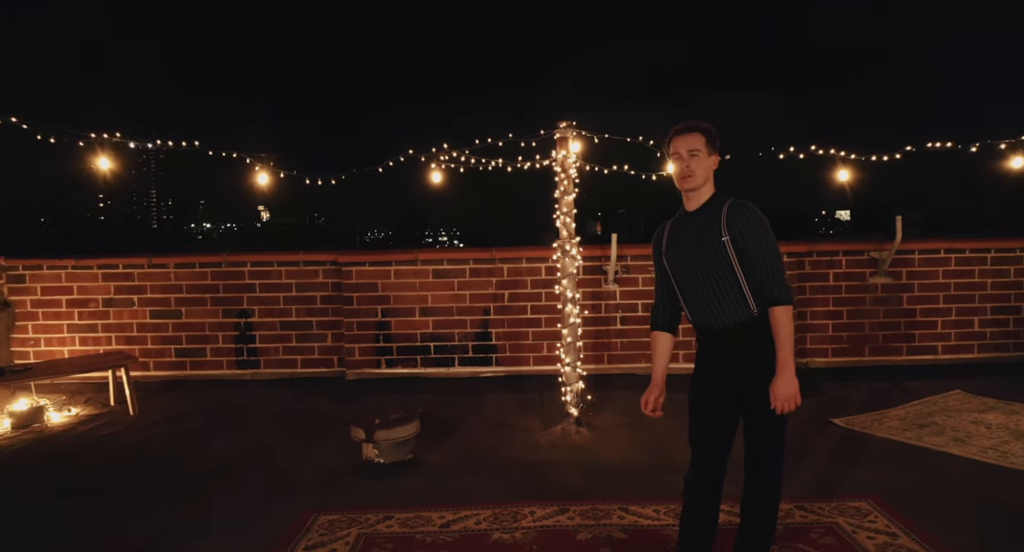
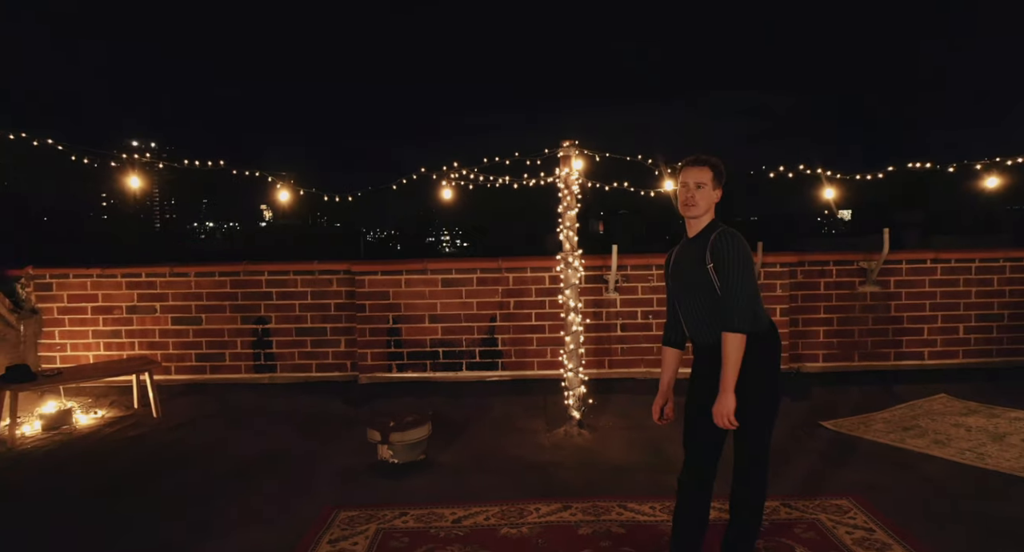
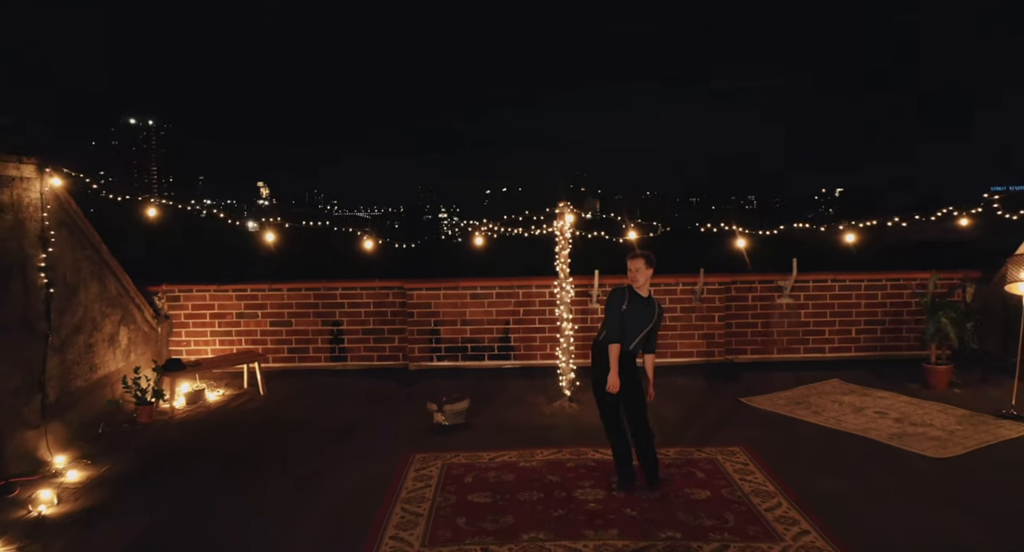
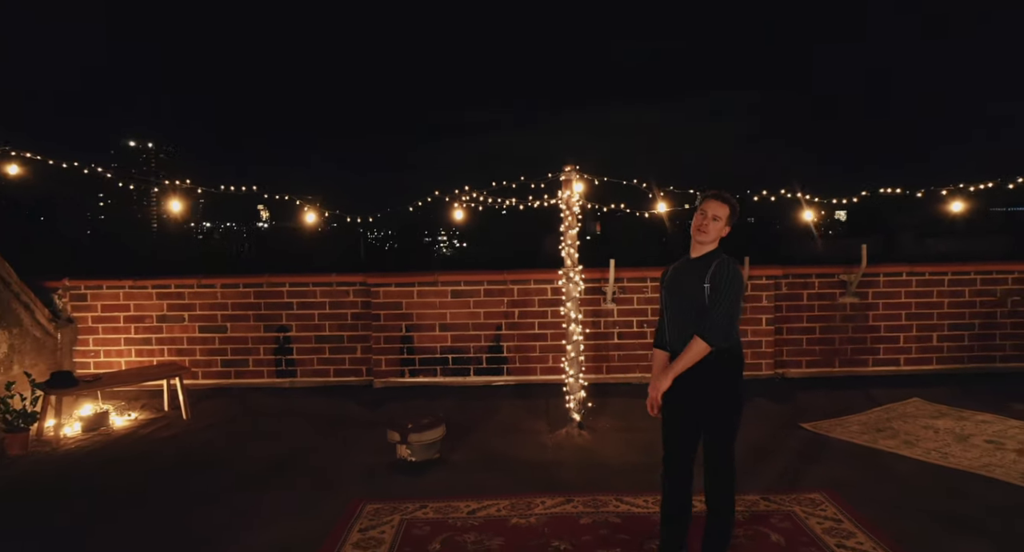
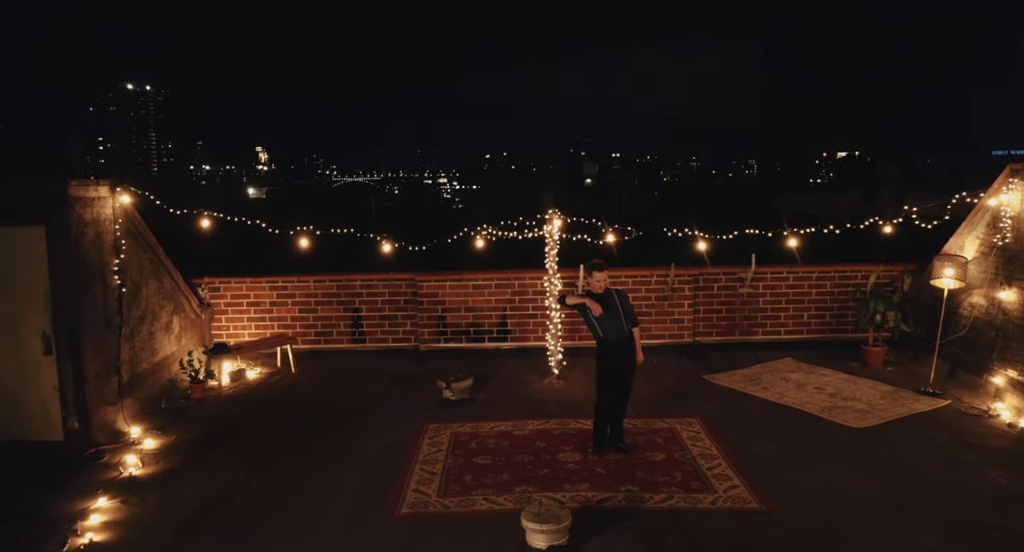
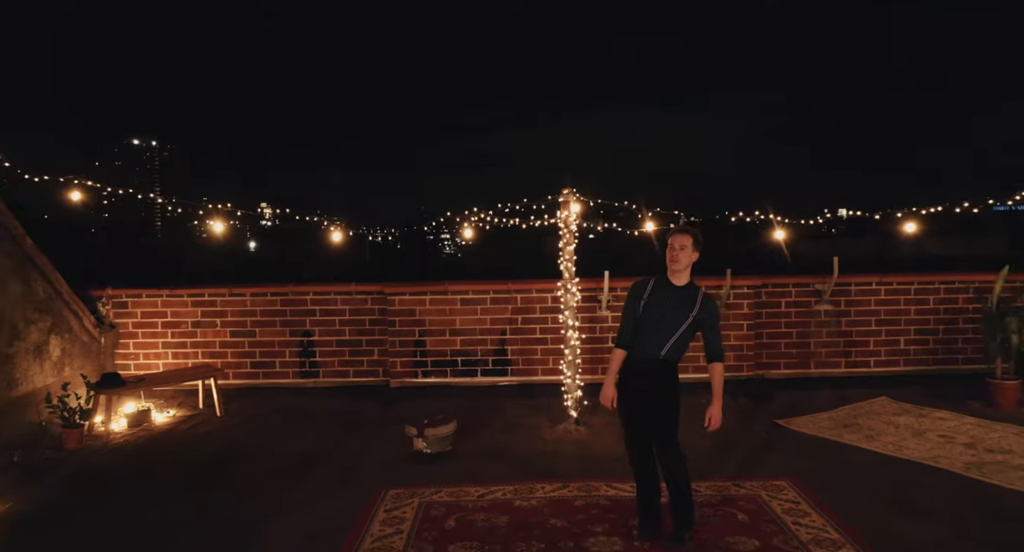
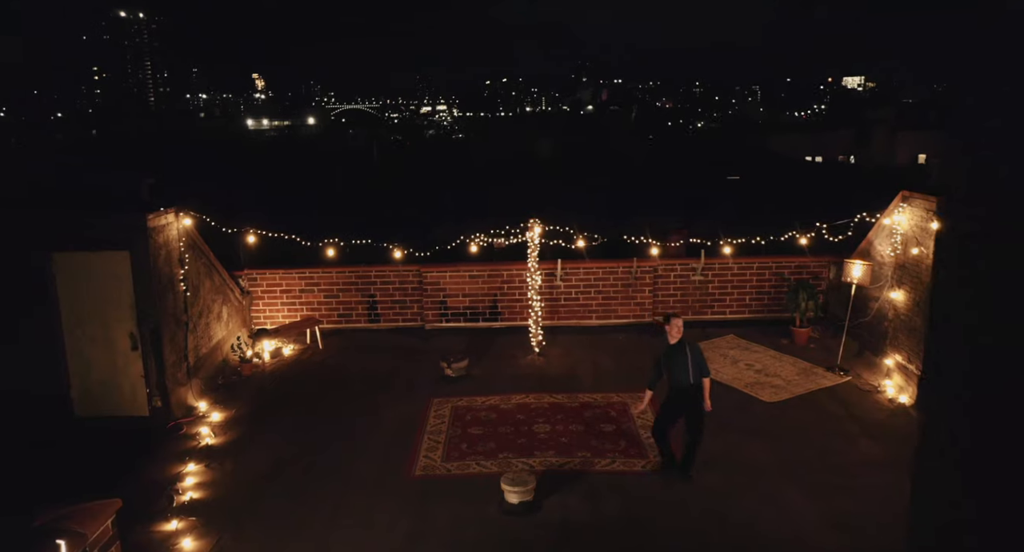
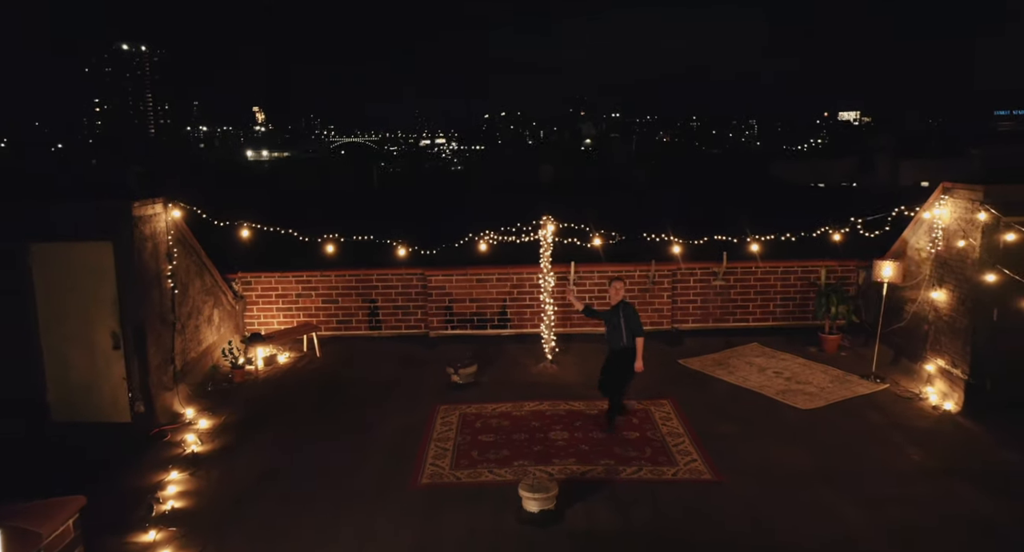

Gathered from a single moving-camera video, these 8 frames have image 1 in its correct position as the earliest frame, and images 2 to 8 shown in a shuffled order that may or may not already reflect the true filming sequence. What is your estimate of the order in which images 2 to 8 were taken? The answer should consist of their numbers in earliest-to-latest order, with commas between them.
2, 4, 6, 3, 5, 8, 7
